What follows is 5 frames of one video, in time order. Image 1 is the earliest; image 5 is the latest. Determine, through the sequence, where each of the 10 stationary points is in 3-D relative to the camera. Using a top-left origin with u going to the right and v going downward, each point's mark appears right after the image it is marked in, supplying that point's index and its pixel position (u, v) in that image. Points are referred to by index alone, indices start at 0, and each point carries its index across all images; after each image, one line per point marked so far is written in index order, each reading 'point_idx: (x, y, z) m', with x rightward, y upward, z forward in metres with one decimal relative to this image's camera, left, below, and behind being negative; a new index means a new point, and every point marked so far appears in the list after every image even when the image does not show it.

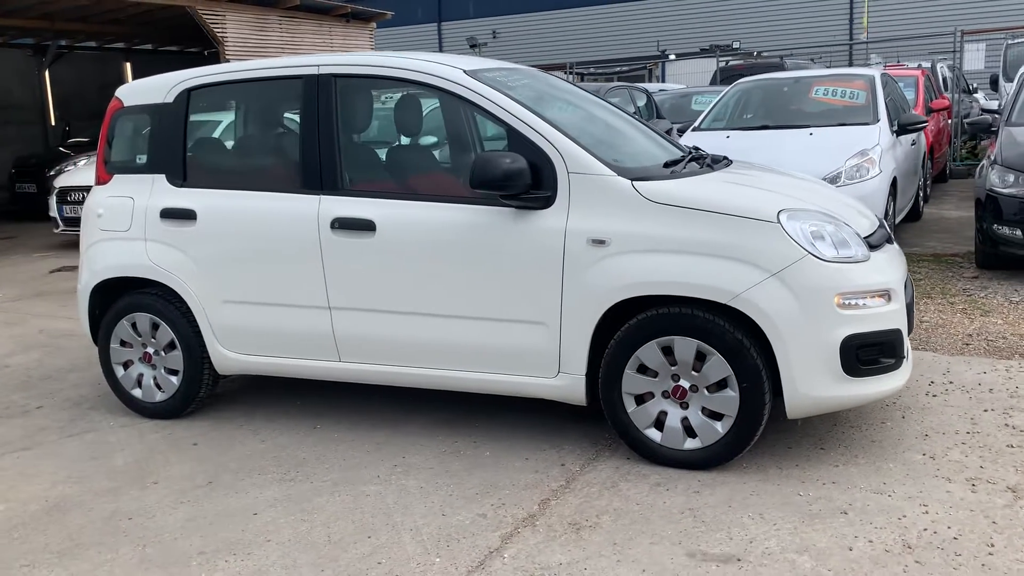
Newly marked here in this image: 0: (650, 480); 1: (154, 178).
0: (+0.6, -0.8, +3.6) m
1: (-1.8, +0.6, +4.5) m
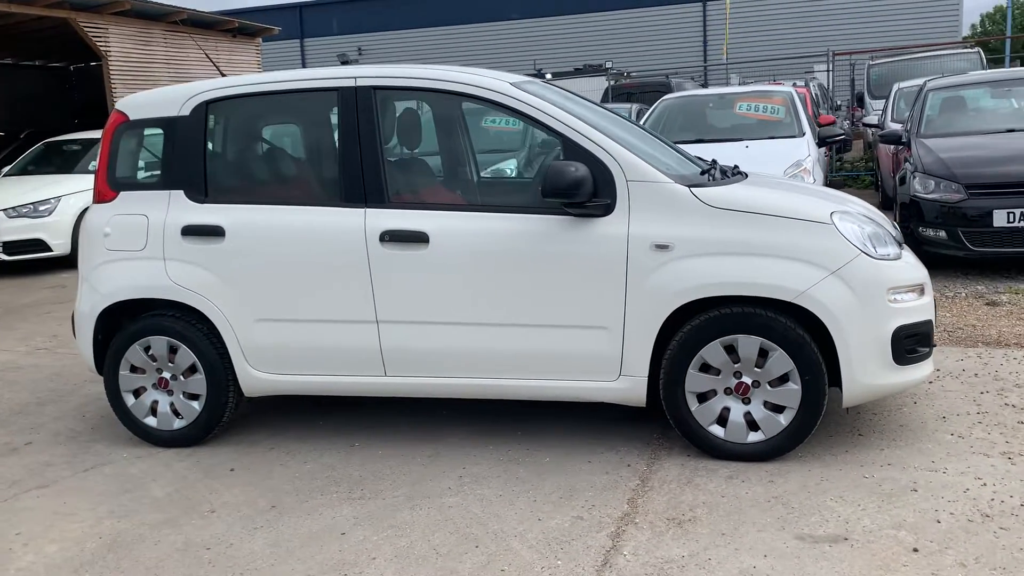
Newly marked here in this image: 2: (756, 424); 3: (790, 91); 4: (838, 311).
0: (+0.9, -0.8, +3.8) m
1: (-1.7, +0.5, +4.3) m
2: (+1.1, -0.6, +3.8) m
3: (+3.1, +2.2, +9.9) m
4: (+1.4, -0.1, +3.7) m
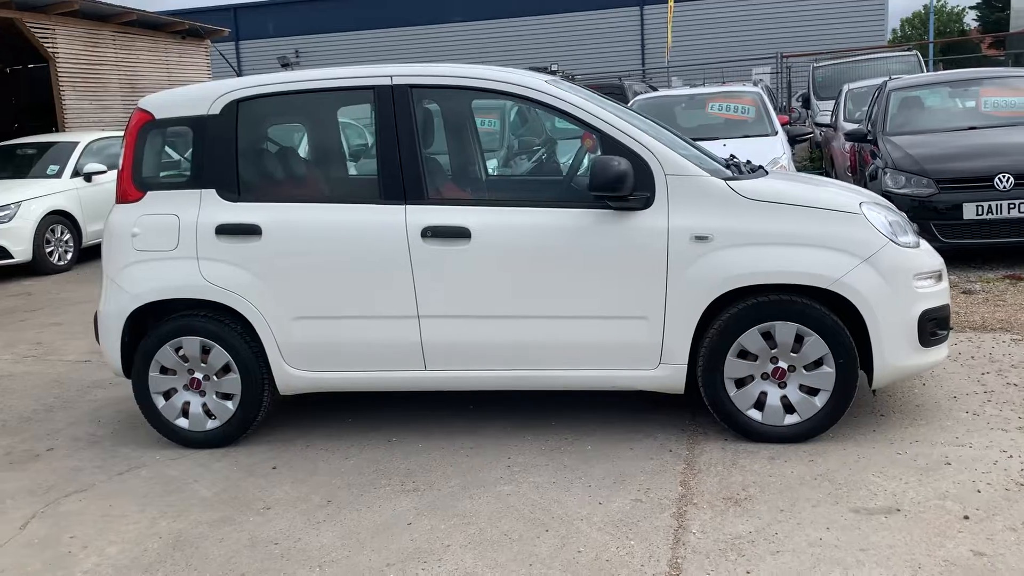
0: (+1.1, -0.7, +3.9) m
1: (-1.5, +0.5, +4.3) m
2: (+1.3, -0.5, +4.0) m
3: (+2.8, +2.3, +10.2) m
4: (+1.6, 0.0, +3.9) m
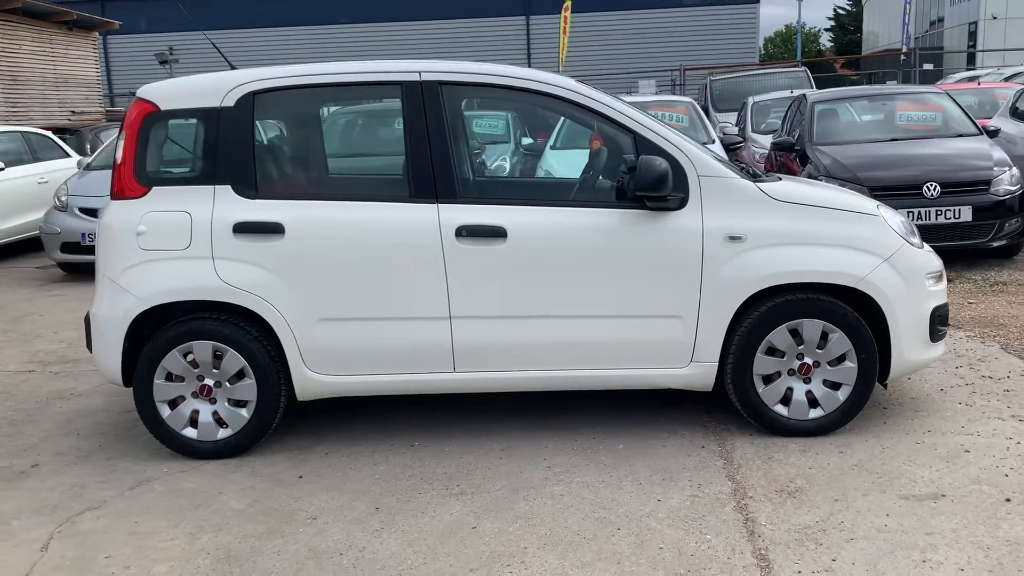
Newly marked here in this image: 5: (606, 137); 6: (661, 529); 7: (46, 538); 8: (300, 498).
0: (+1.3, -0.7, +4.0) m
1: (-1.4, +0.4, +4.1) m
2: (+1.4, -0.5, +4.1) m
3: (+2.1, +2.2, +10.5) m
4: (+1.7, 0.0, +4.1) m
5: (+0.4, +0.7, +4.2) m
6: (+0.6, -0.9, +3.3) m
7: (-1.8, -1.0, +3.4) m
8: (-0.9, -0.9, +3.7) m
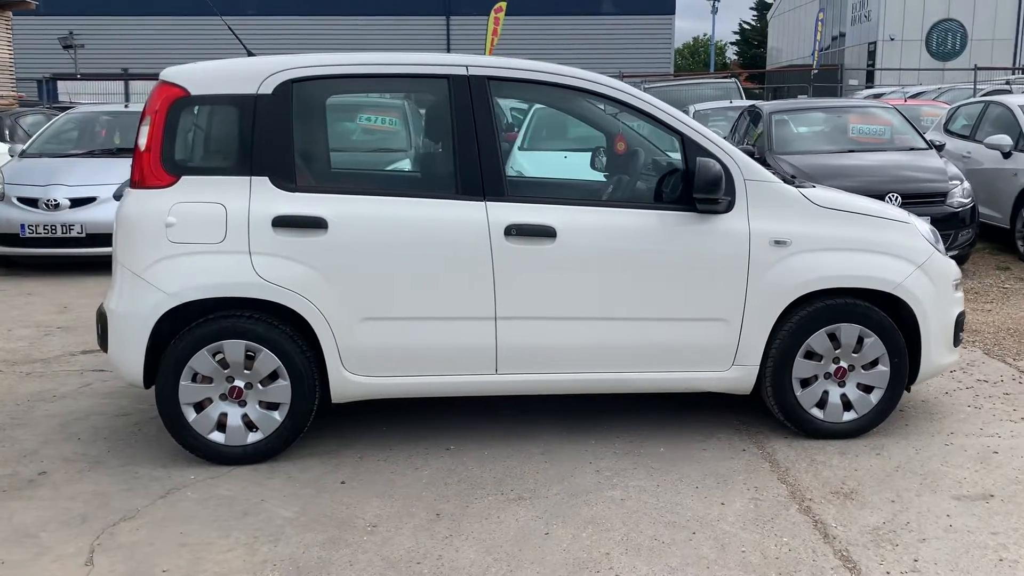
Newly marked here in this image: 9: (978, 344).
0: (+1.5, -0.8, +4.1) m
1: (-1.1, +0.5, +3.9) m
2: (+1.6, -0.6, +4.2) m
3: (+1.6, +2.2, +10.7) m
4: (+1.9, -0.1, +4.2) m
5: (+0.6, +0.7, +4.2) m
6: (+0.8, -0.9, +3.3) m
7: (-1.5, -0.9, +3.2) m
8: (-0.7, -0.9, +3.6) m
9: (+3.2, -0.4, +6.1) m
